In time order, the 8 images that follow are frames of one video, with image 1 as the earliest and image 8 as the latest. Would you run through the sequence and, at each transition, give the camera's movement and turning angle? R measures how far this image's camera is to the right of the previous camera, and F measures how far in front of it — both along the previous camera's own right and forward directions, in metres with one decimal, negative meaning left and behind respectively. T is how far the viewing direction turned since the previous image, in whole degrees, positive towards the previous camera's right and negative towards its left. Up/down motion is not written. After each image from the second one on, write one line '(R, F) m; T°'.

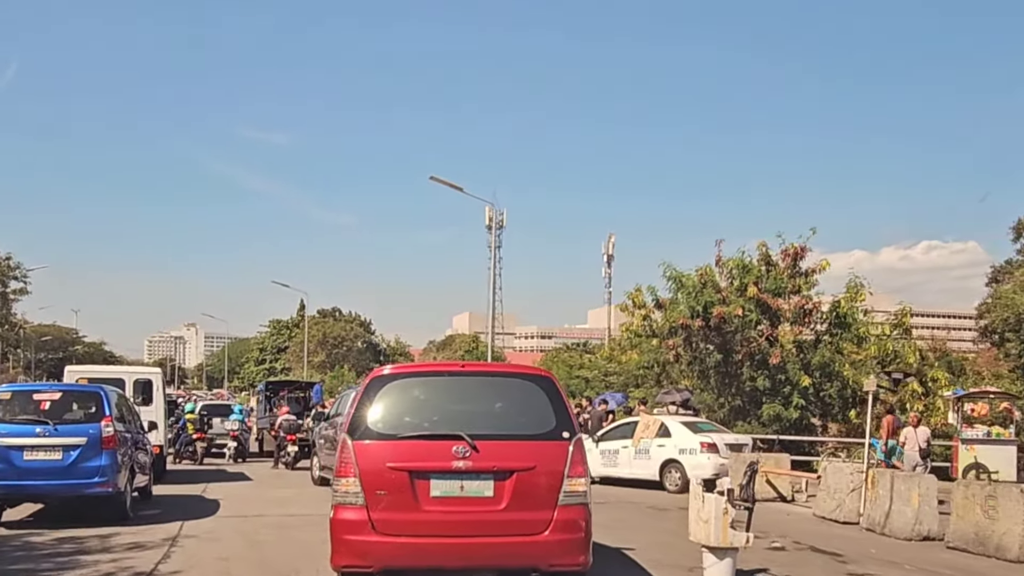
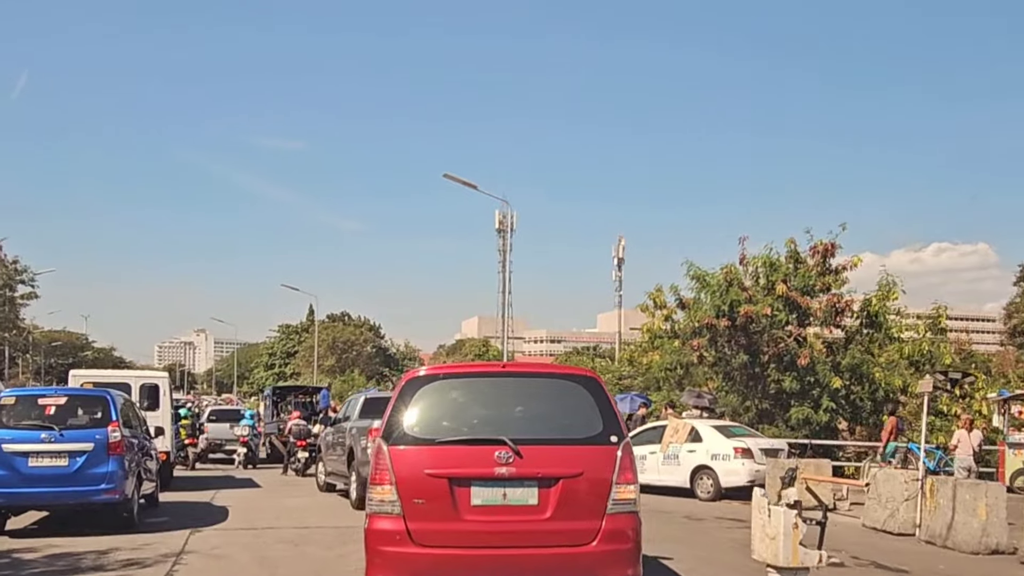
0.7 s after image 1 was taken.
(-0.2, +0.7) m; 0°
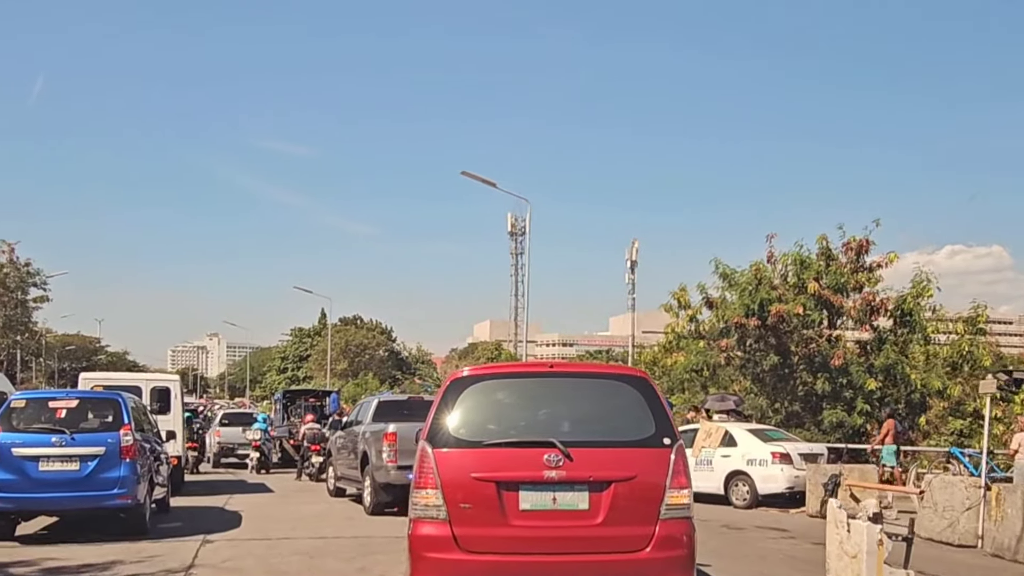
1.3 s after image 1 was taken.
(-0.2, +0.6) m; -1°
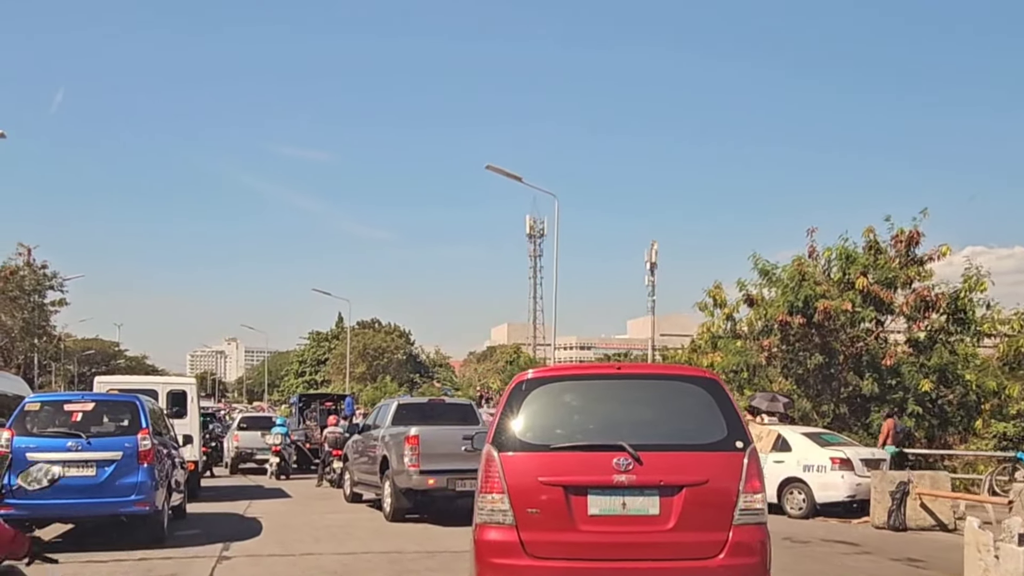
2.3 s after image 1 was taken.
(-0.2, +0.9) m; -1°
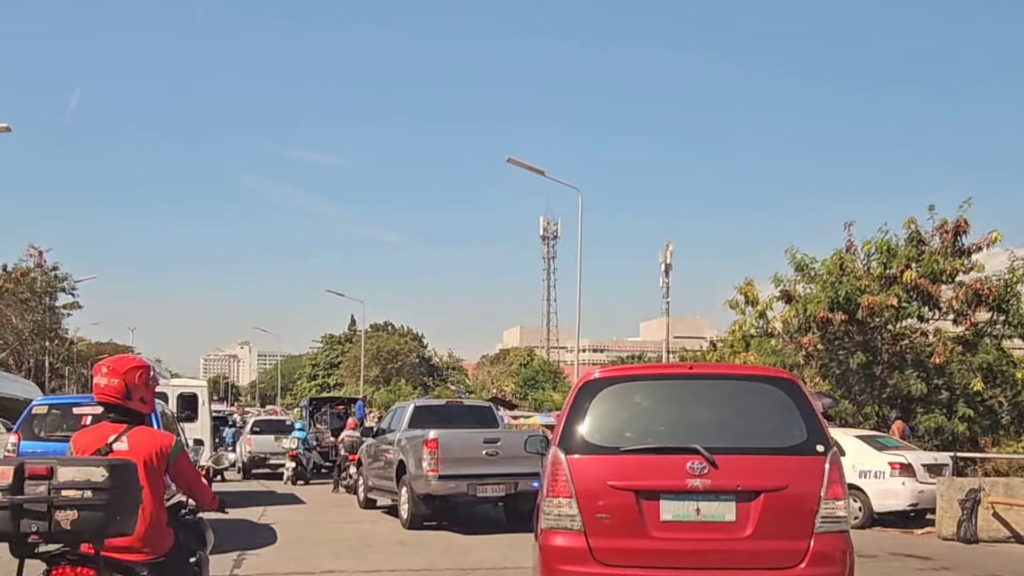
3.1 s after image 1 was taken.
(-0.2, +0.8) m; -1°
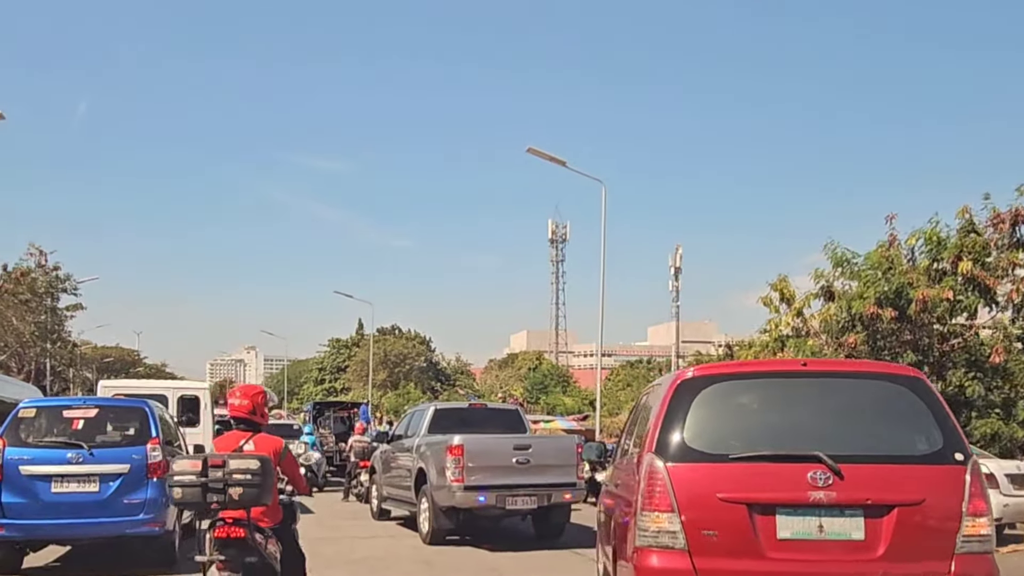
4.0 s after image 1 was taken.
(-0.3, +1.1) m; 0°
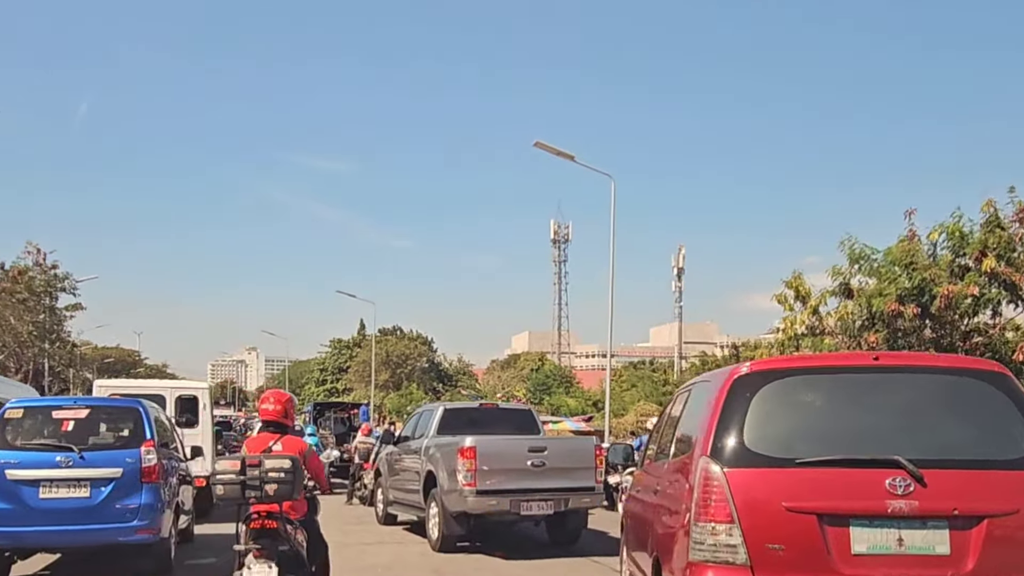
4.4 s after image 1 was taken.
(-0.1, +0.5) m; 0°
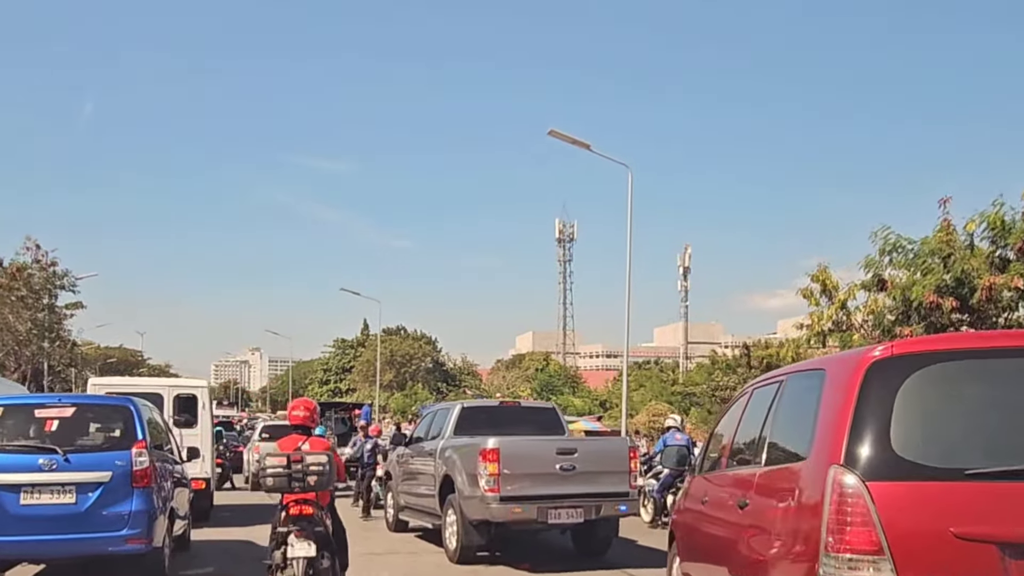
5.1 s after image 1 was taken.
(-0.2, +0.8) m; 0°
